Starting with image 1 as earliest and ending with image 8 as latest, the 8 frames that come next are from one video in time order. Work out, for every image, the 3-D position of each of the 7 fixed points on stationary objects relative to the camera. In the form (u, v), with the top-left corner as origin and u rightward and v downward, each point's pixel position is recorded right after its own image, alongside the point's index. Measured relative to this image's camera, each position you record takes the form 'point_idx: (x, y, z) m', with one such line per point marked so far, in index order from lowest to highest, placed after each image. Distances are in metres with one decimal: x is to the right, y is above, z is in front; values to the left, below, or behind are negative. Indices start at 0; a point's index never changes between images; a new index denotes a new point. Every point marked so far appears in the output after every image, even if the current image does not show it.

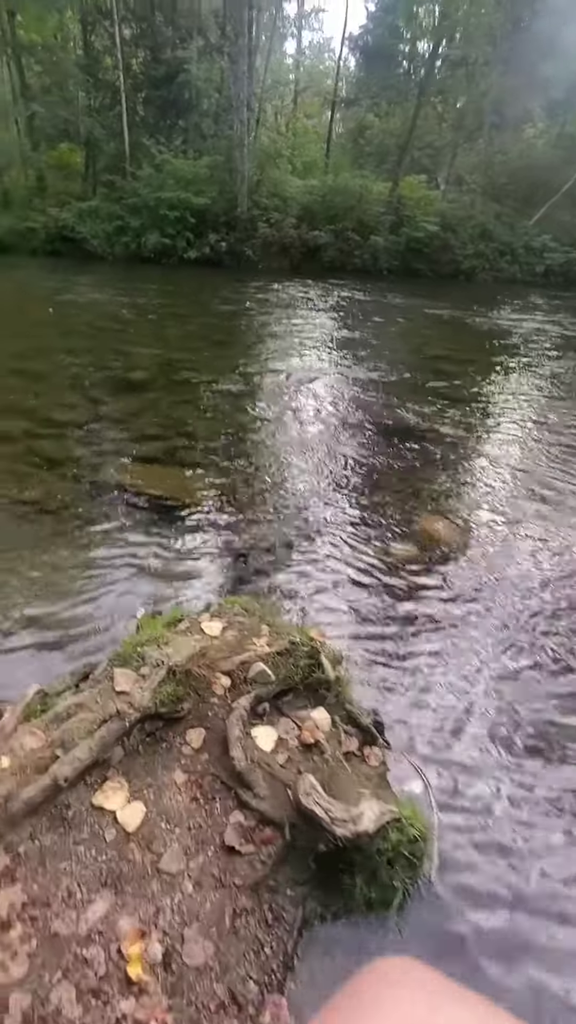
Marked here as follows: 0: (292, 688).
0: (0.0, -1.1, +3.4) m
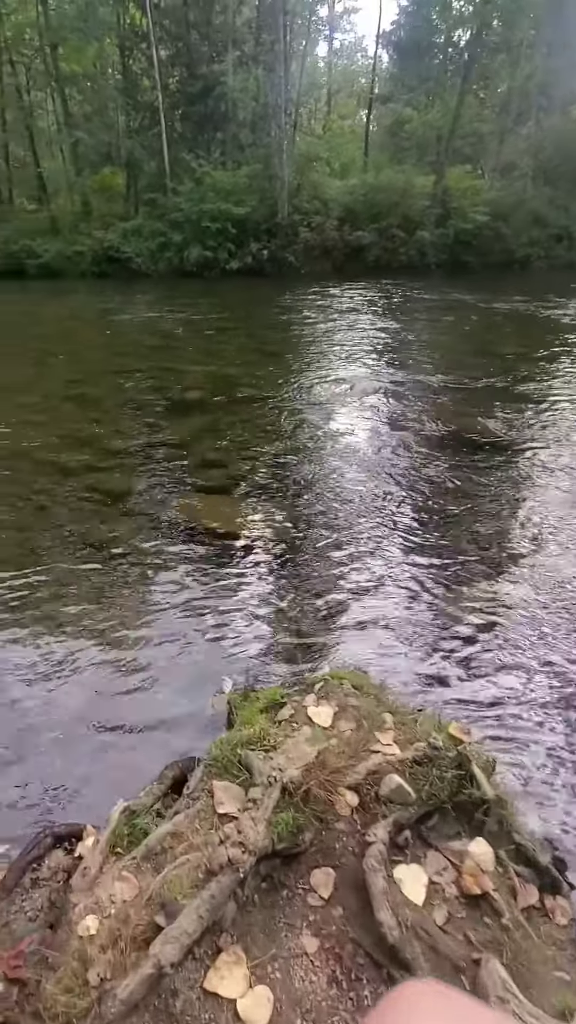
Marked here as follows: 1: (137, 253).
0: (+0.7, -1.5, +2.6) m
1: (-5.3, +9.1, +18.3) m
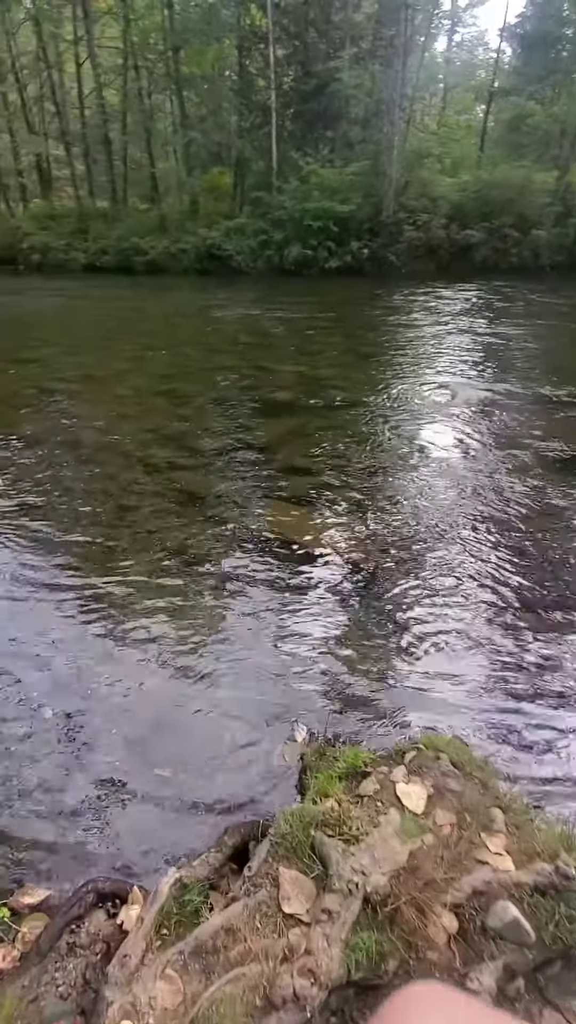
0: (+1.1, -1.7, +2.0) m
1: (-1.7, +9.2, +18.3) m
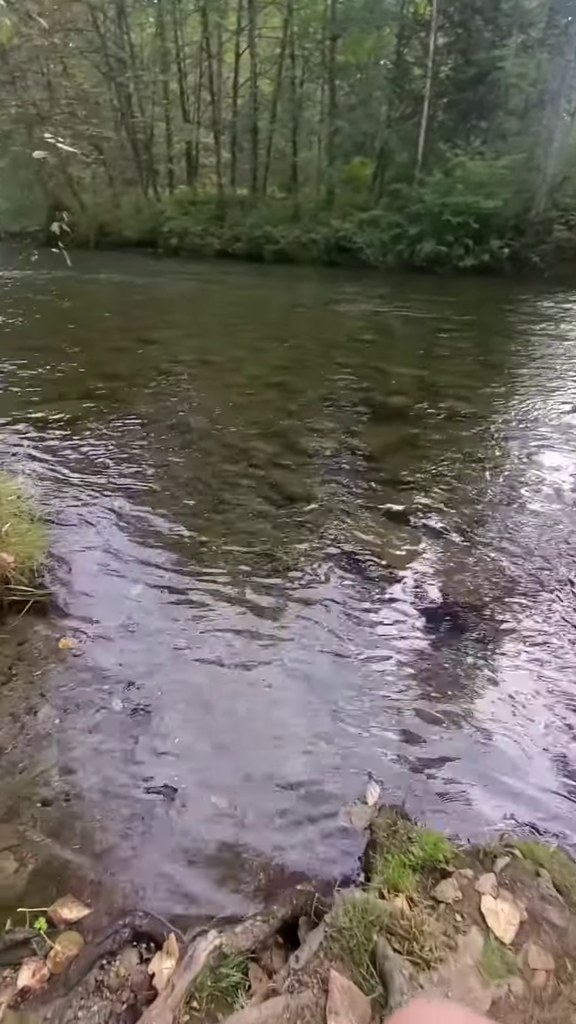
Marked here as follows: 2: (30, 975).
0: (+1.2, -2.0, +1.5) m
1: (+2.8, +9.2, +17.8) m
2: (-1.1, -2.0, +2.2) m
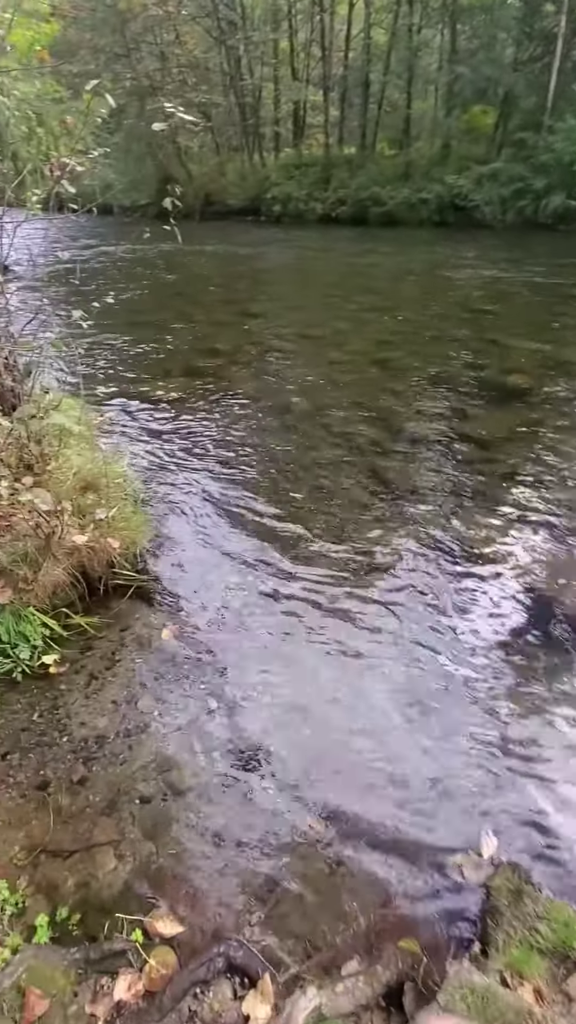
0: (+1.4, -2.2, +1.1) m
1: (+6.3, +9.7, +16.2) m
2: (-0.7, -2.0, +2.2) m
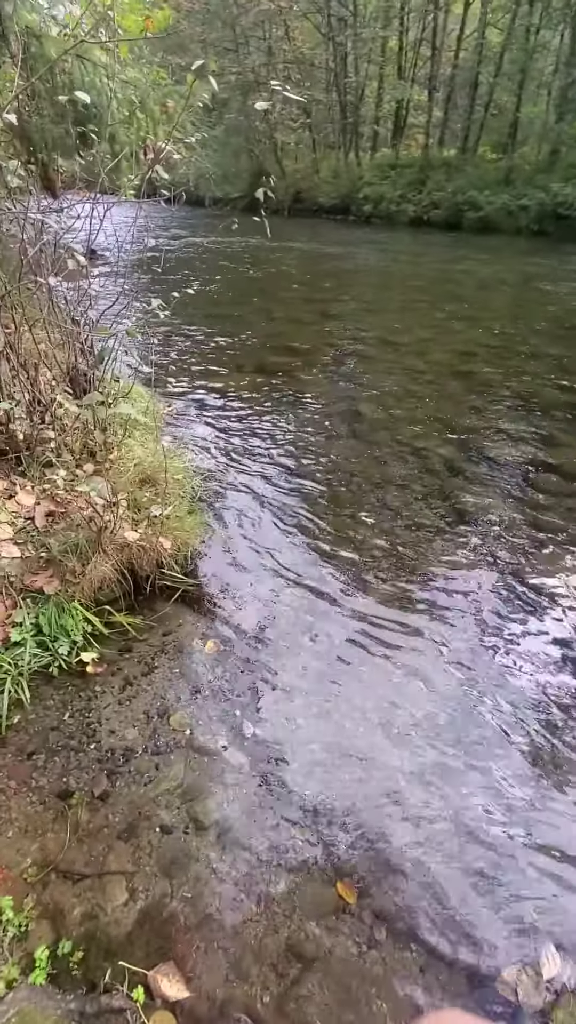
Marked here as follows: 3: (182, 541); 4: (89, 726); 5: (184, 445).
0: (+1.3, -2.5, +0.7) m
1: (+9.0, +8.7, +15.1) m
2: (-0.6, -2.1, +2.0) m
3: (-0.9, -0.2, +4.4) m
4: (-1.2, -1.3, +3.2) m
5: (-1.2, +0.8, +6.0) m
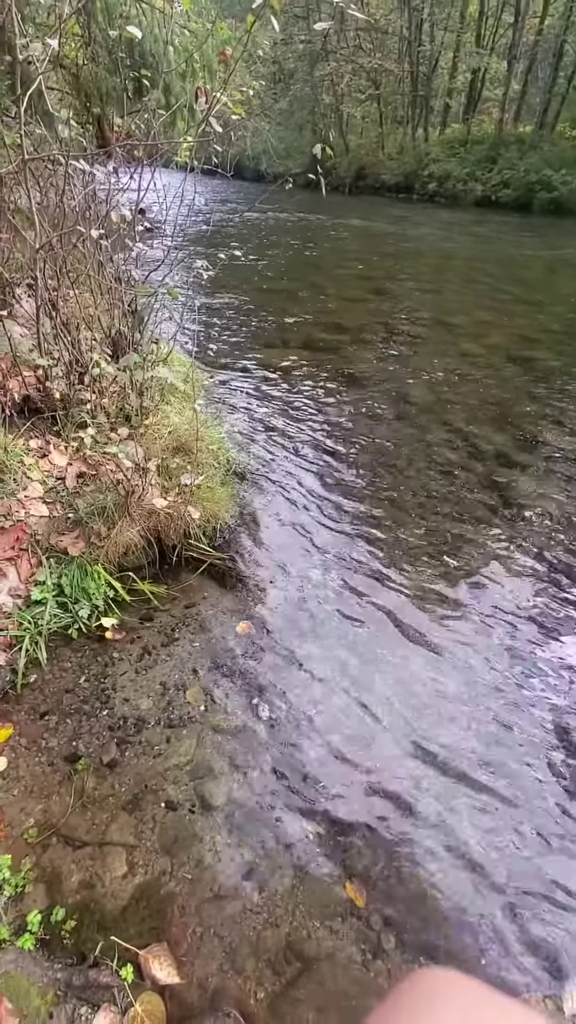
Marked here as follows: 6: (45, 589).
0: (+1.1, -2.5, +0.5) m
1: (+10.6, +8.5, +14.0) m
2: (-0.7, -1.9, +1.9) m
3: (-0.6, 0.0, +4.3) m
4: (-1.1, -1.1, +3.2) m
5: (-0.7, +1.1, +5.9) m
6: (-1.6, -0.5, +3.5) m
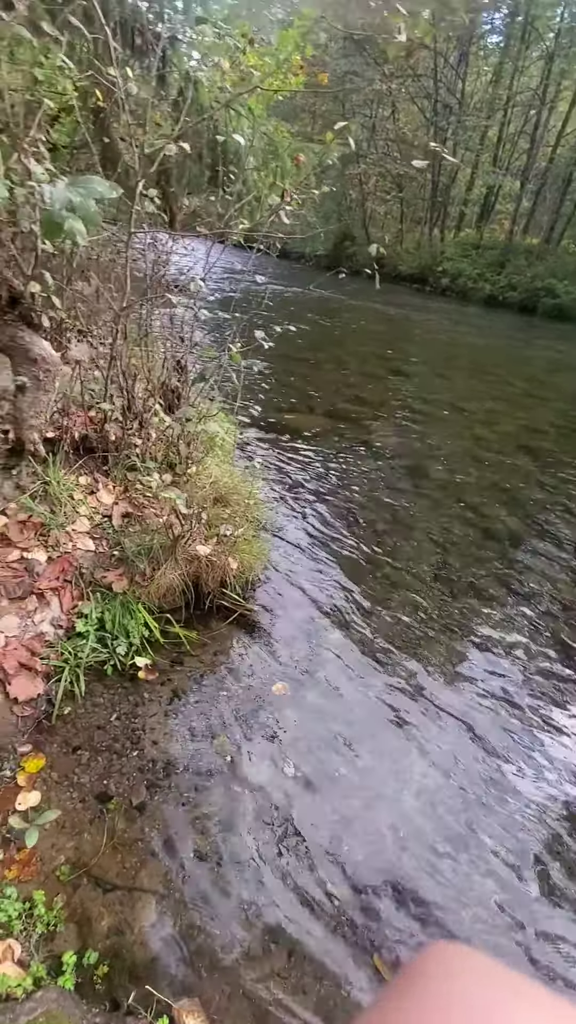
0: (+1.2, -2.7, +0.4) m
1: (+11.4, +5.8, +15.2) m
2: (-0.5, -2.0, +1.8) m
3: (-0.3, -0.4, +4.4) m
4: (-0.9, -1.3, +3.2) m
5: (-0.4, +0.5, +6.1) m
6: (-1.4, -0.8, +3.6) m
